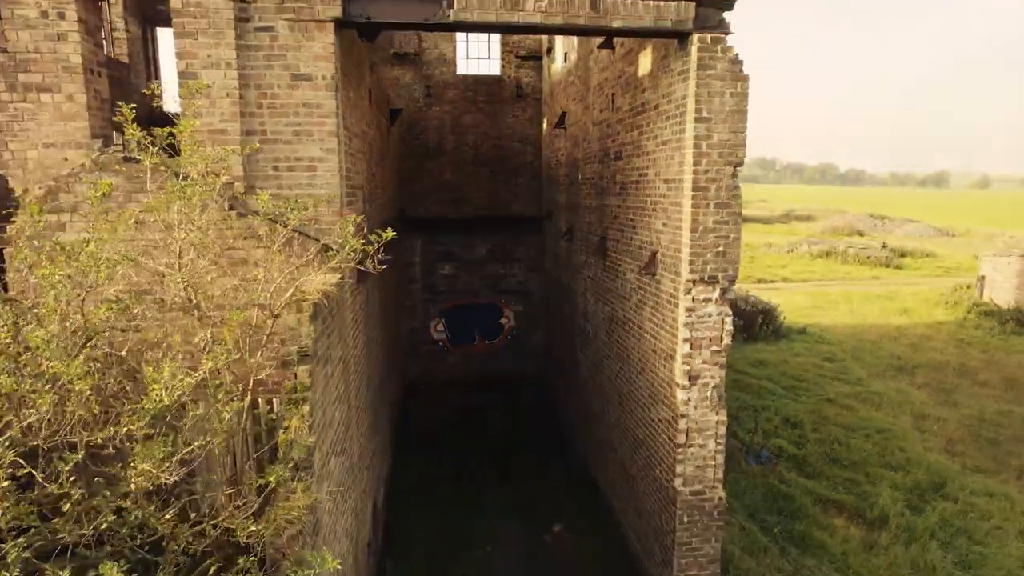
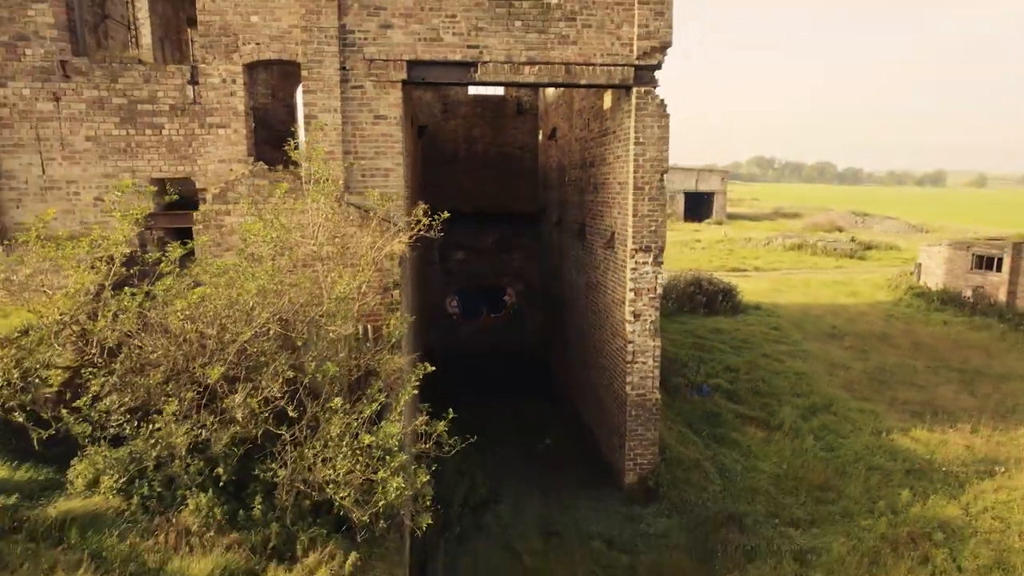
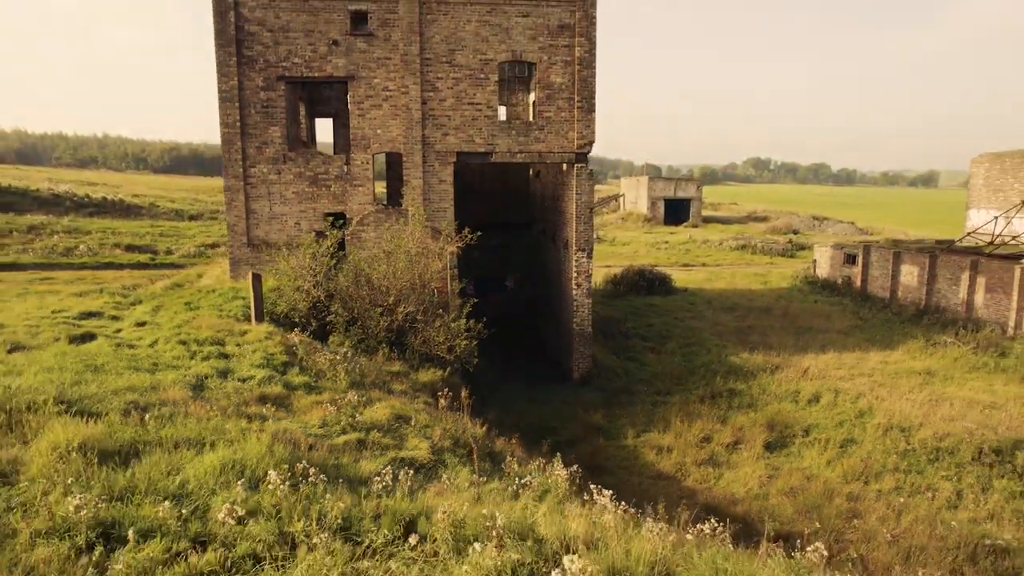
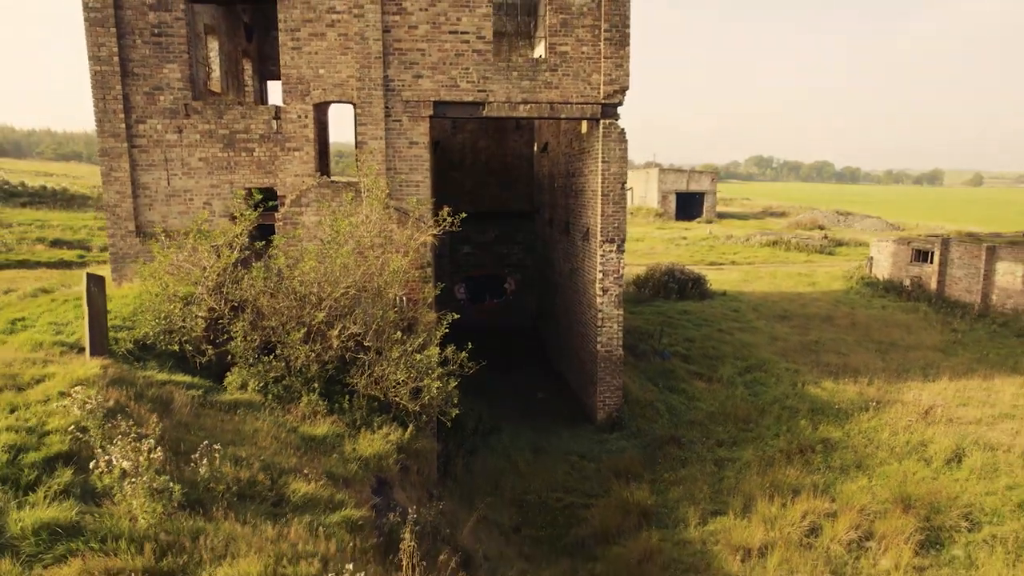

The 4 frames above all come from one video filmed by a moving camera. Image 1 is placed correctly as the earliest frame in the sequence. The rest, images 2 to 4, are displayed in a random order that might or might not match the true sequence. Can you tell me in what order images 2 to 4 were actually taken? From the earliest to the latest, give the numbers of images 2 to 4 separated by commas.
2, 4, 3
